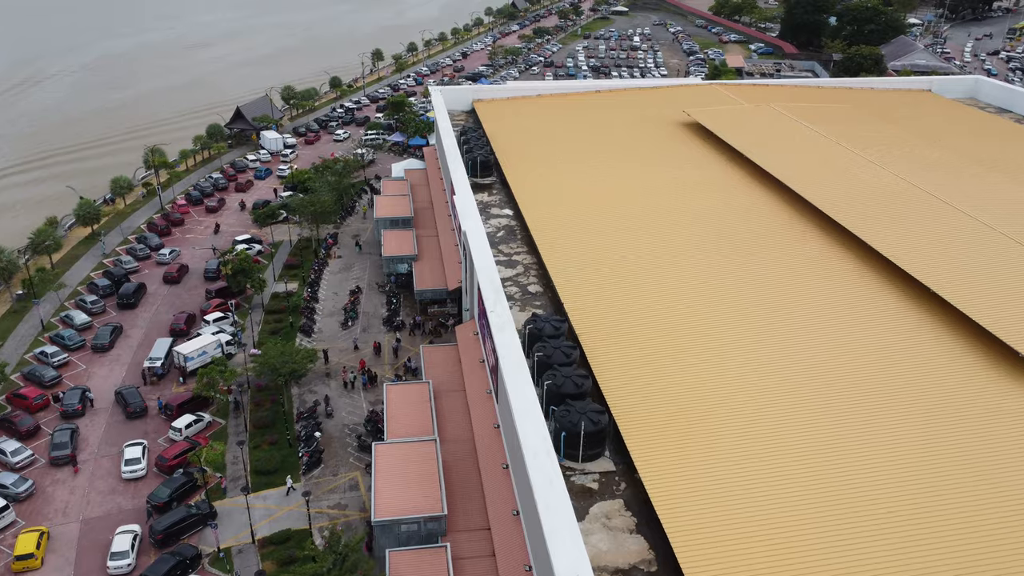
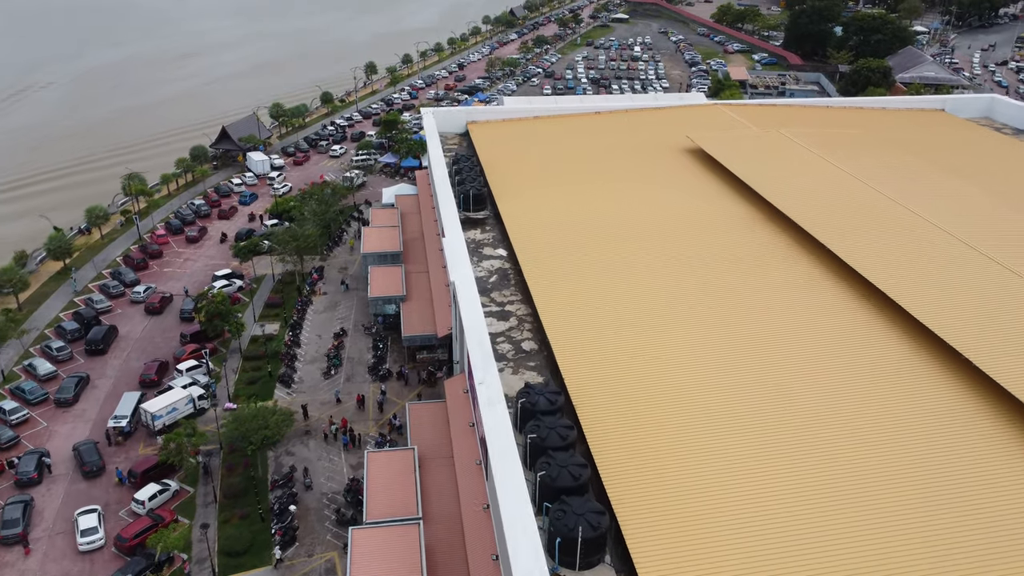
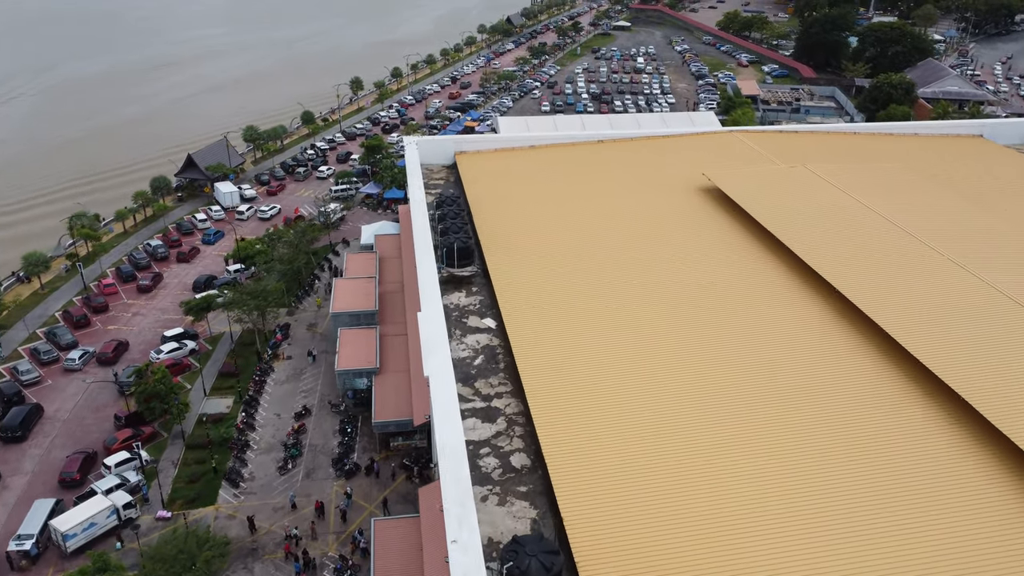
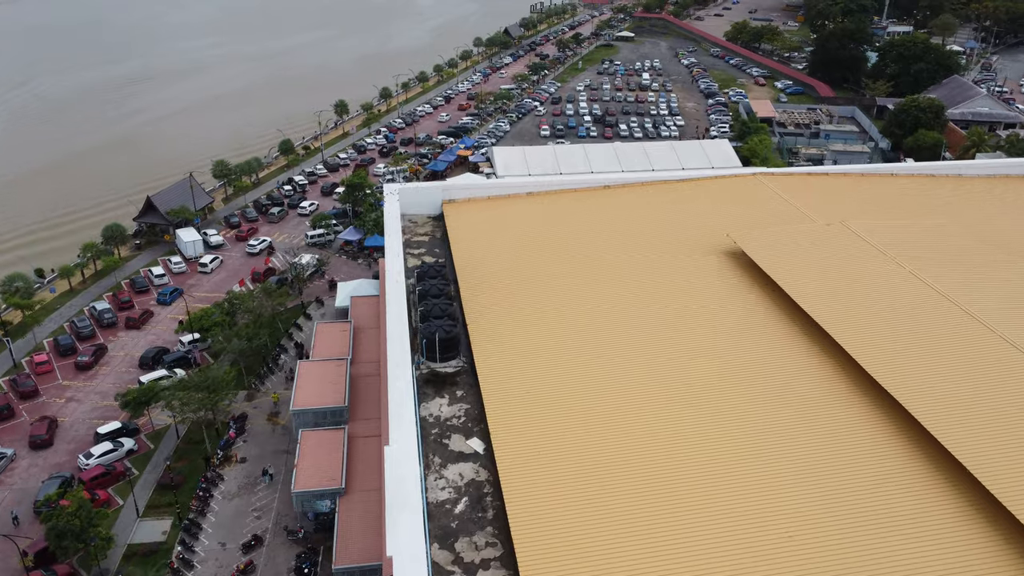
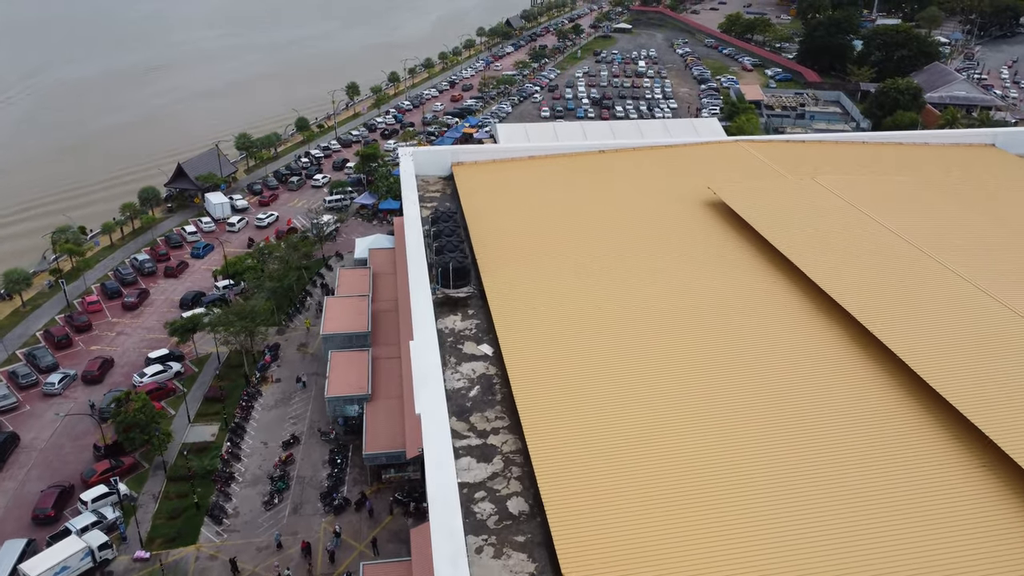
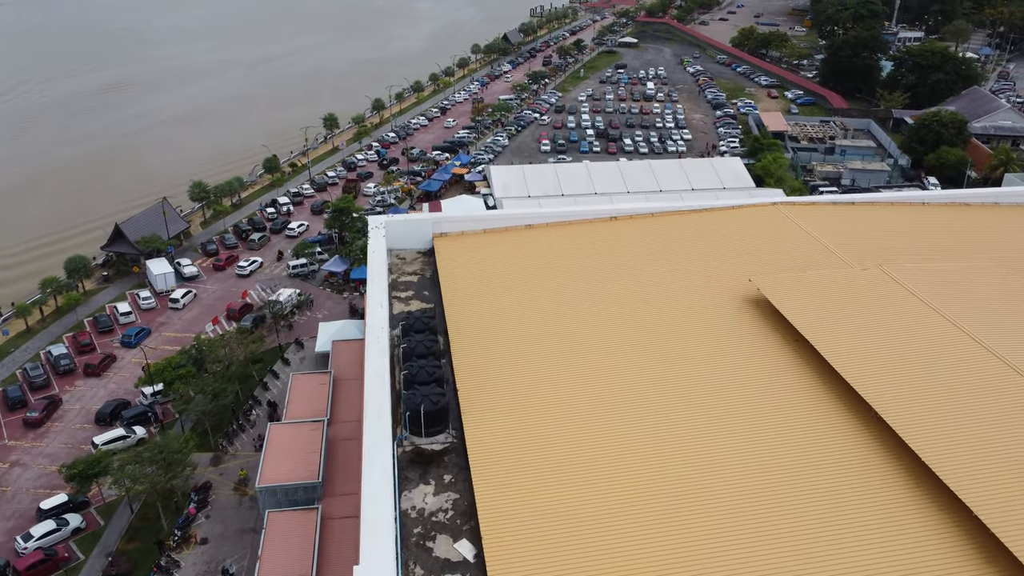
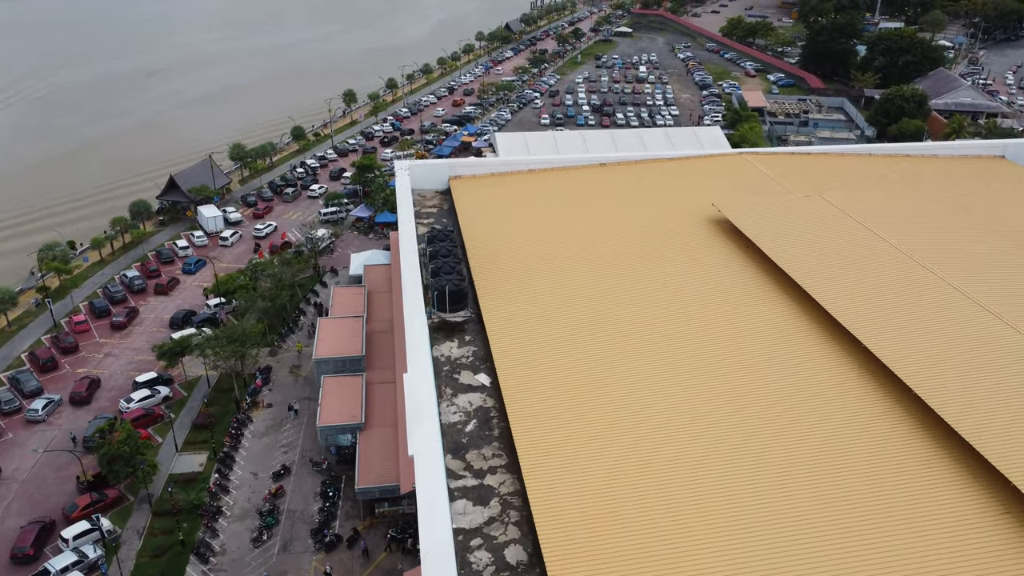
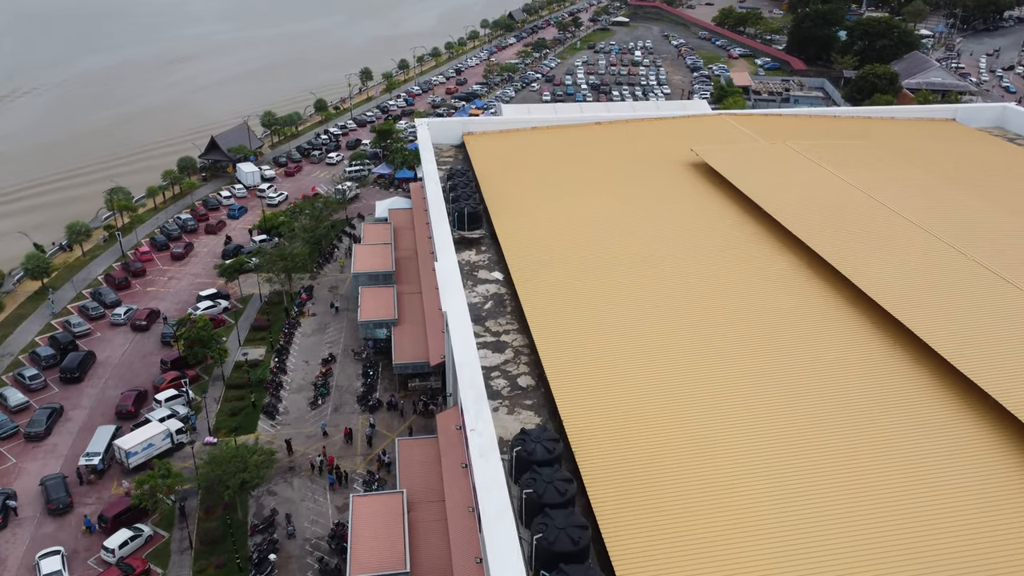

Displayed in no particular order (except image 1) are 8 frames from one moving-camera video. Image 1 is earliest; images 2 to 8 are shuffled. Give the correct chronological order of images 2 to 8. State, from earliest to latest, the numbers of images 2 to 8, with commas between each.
2, 8, 3, 5, 7, 4, 6
